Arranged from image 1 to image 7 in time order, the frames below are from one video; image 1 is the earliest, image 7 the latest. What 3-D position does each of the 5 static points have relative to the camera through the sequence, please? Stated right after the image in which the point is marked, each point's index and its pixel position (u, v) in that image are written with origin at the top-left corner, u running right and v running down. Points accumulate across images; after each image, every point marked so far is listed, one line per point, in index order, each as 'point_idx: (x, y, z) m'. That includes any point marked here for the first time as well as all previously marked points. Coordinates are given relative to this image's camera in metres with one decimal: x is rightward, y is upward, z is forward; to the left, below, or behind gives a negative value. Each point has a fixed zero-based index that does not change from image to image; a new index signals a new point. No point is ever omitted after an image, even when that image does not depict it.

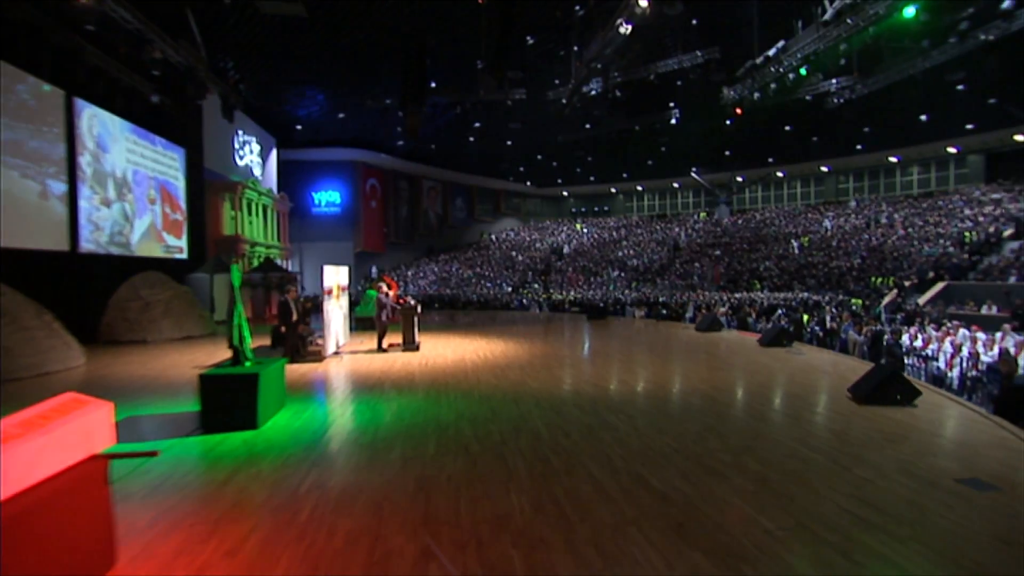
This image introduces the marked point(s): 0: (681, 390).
0: (+2.2, -1.2, +6.9) m
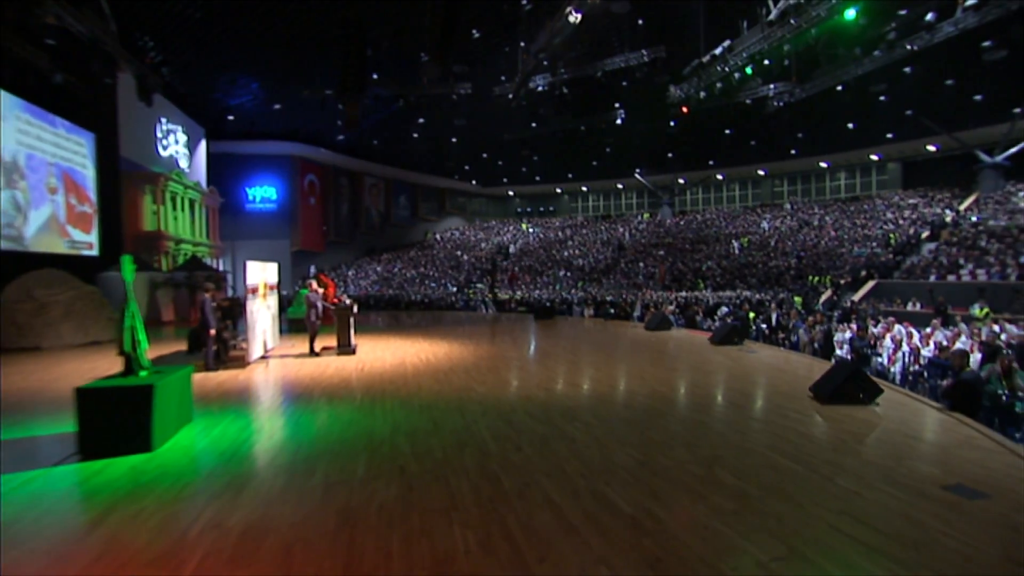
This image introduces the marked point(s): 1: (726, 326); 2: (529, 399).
0: (+1.5, -1.2, +6.6) m
1: (+4.3, -0.8, +11.1) m
2: (+0.2, -1.1, +5.6) m
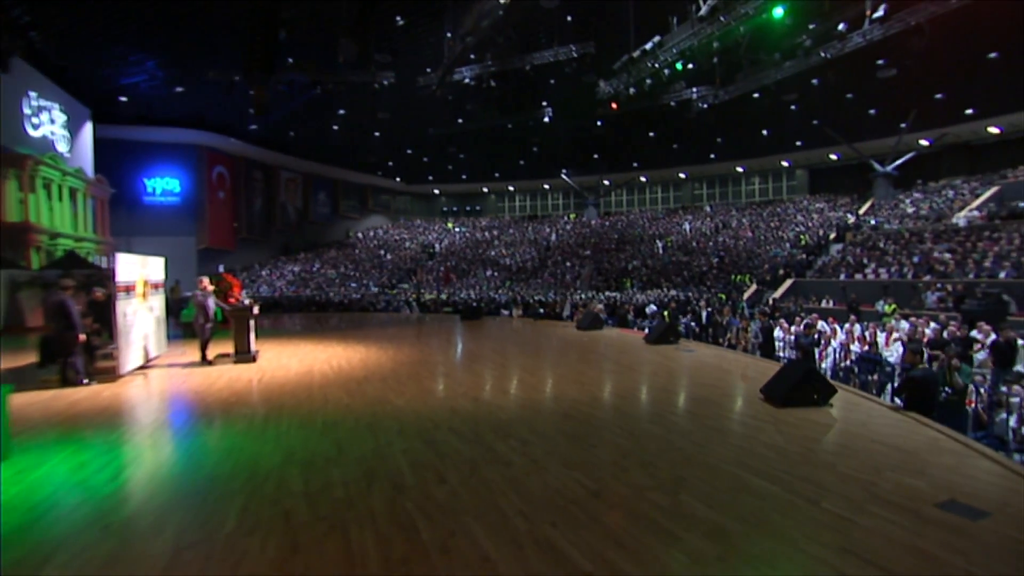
0: (+0.7, -1.1, +6.0) m
1: (+2.9, -0.7, +10.8) m
2: (-0.5, -1.1, +4.8) m
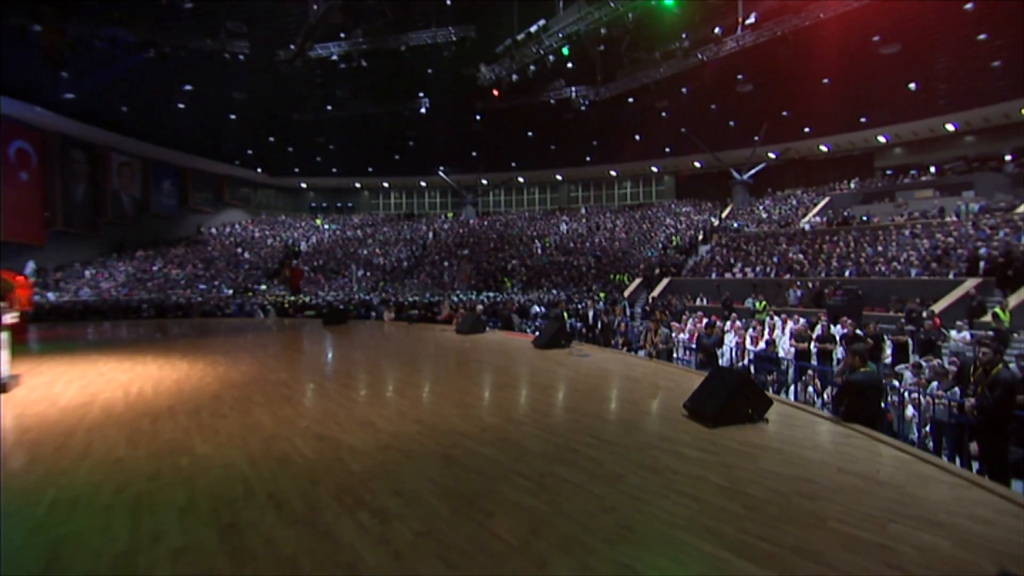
0: (-0.4, -1.1, +4.7) m
1: (+0.7, -0.7, +9.9) m
2: (-1.3, -1.0, +3.4) m
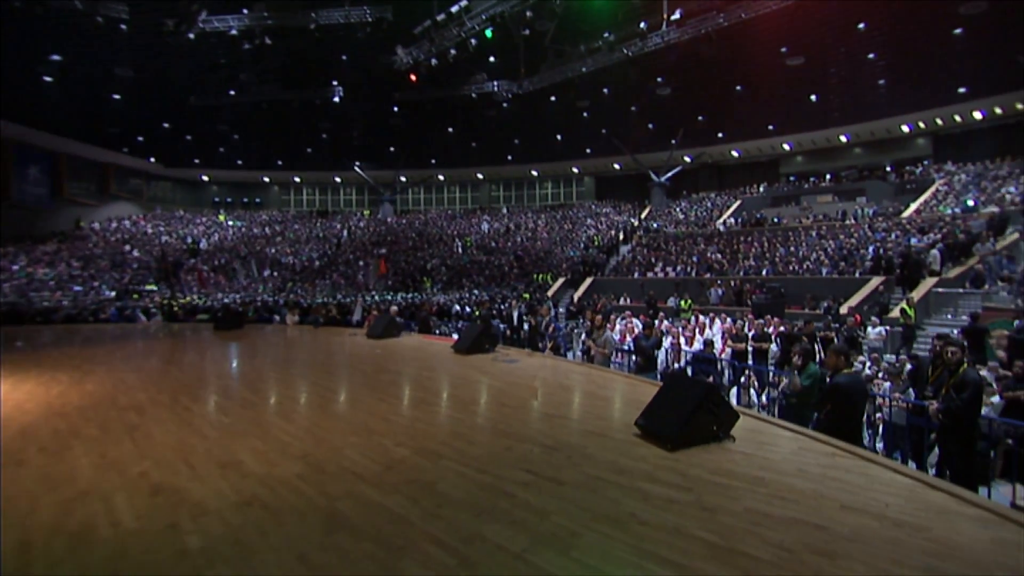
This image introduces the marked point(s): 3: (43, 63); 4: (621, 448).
0: (-1.0, -1.1, +3.8) m
1: (-0.7, -0.7, +9.1) m
2: (-1.7, -1.0, +2.3) m
3: (-15.4, +7.5, +17.9) m
4: (+0.7, -1.0, +3.4) m
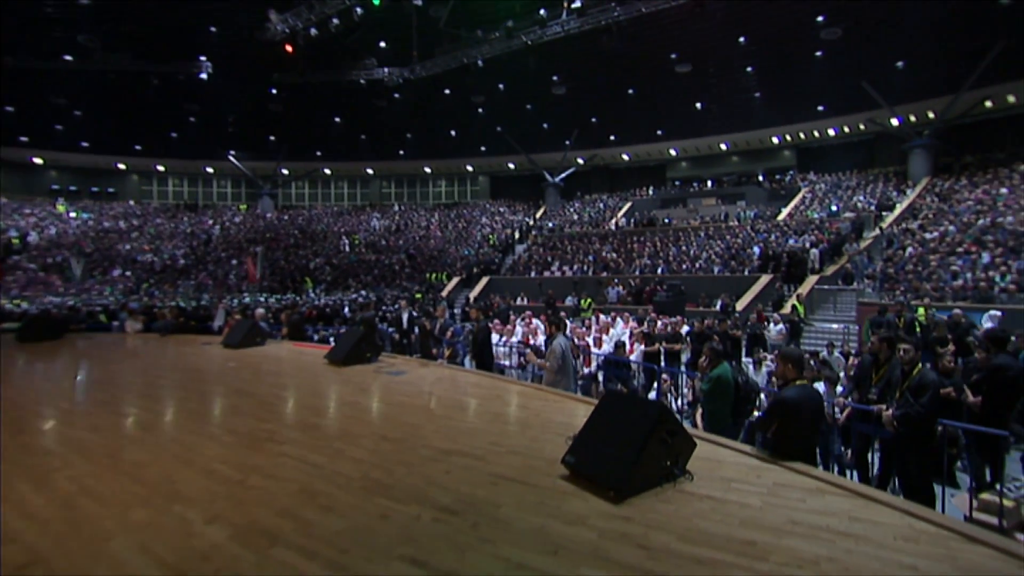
0: (-1.5, -1.0, +2.5) m
1: (-2.2, -0.6, +7.8) m
2: (-2.0, -1.0, +0.9) m
3: (-18.4, +7.5, +13.7) m
4: (+0.2, -0.9, +2.5) m
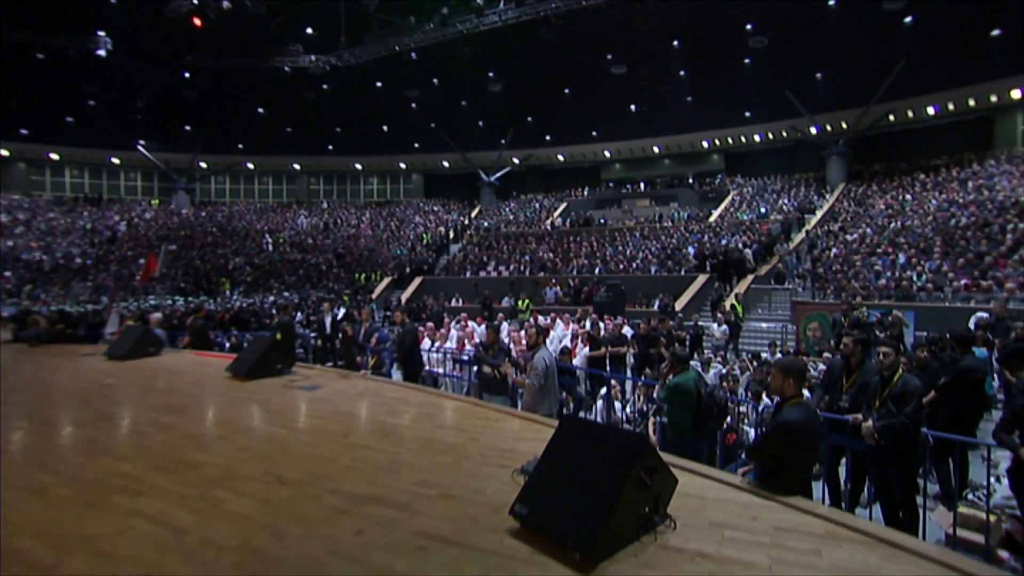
0: (-1.8, -1.0, +1.7) m
1: (-3.1, -0.6, +6.9) m
2: (-2.0, -1.0, +0.1) m
3: (-19.8, +7.4, +10.9) m
4: (0.0, -0.9, +1.9) m
